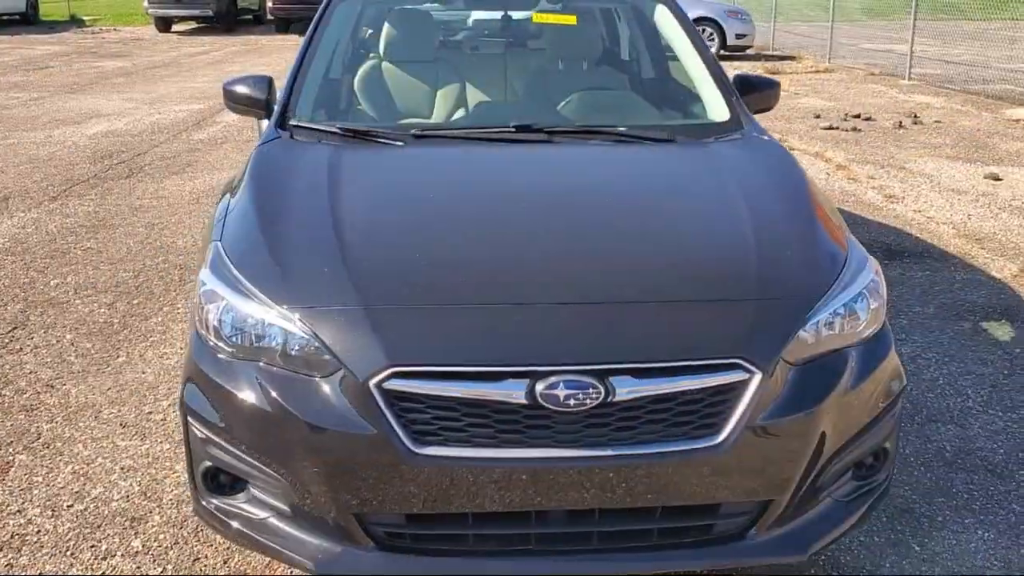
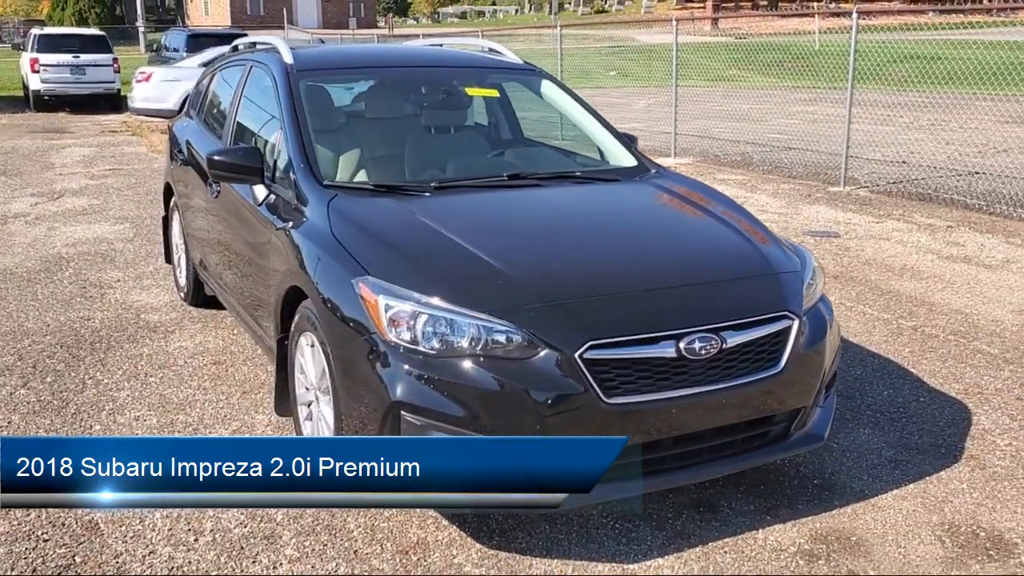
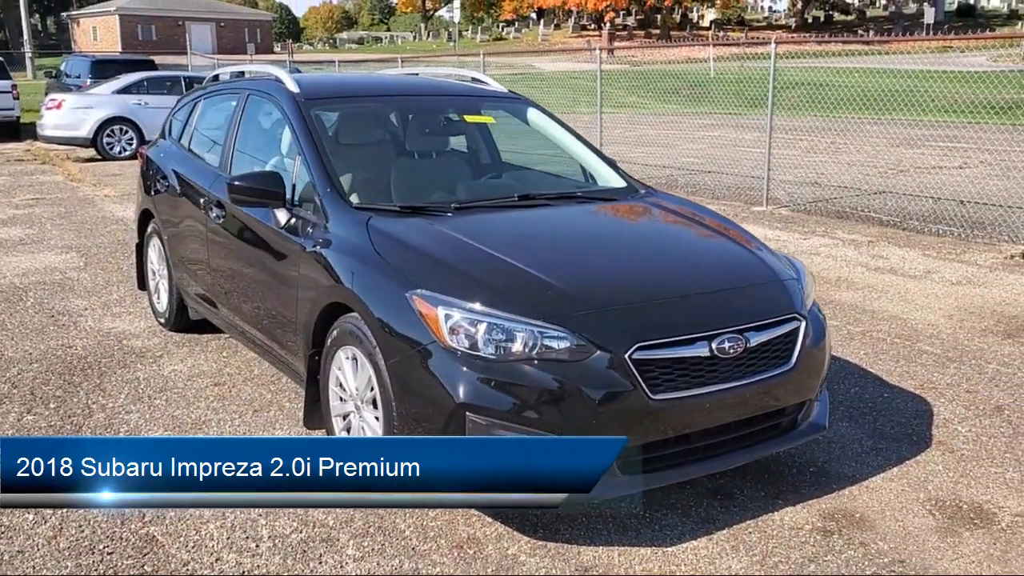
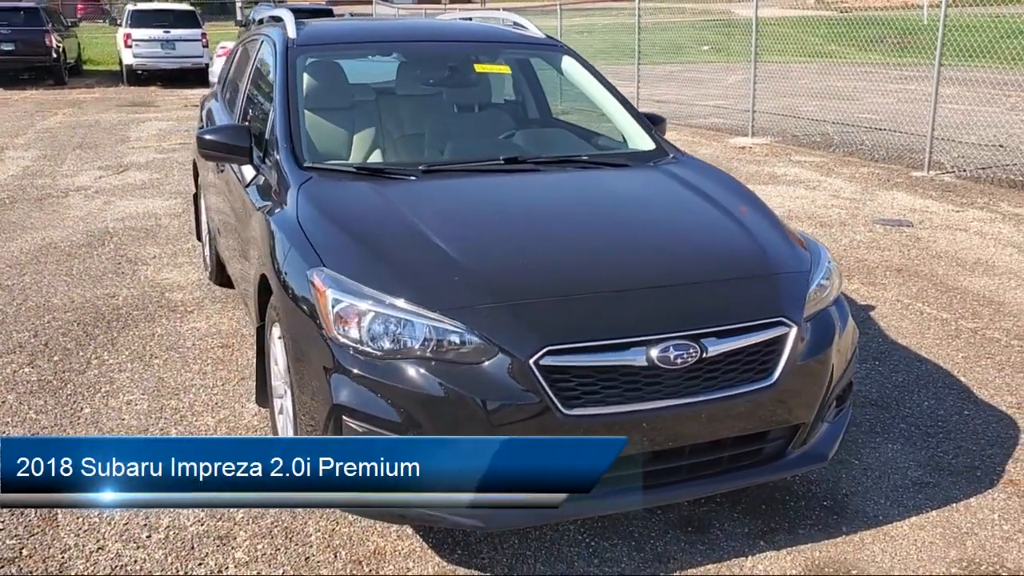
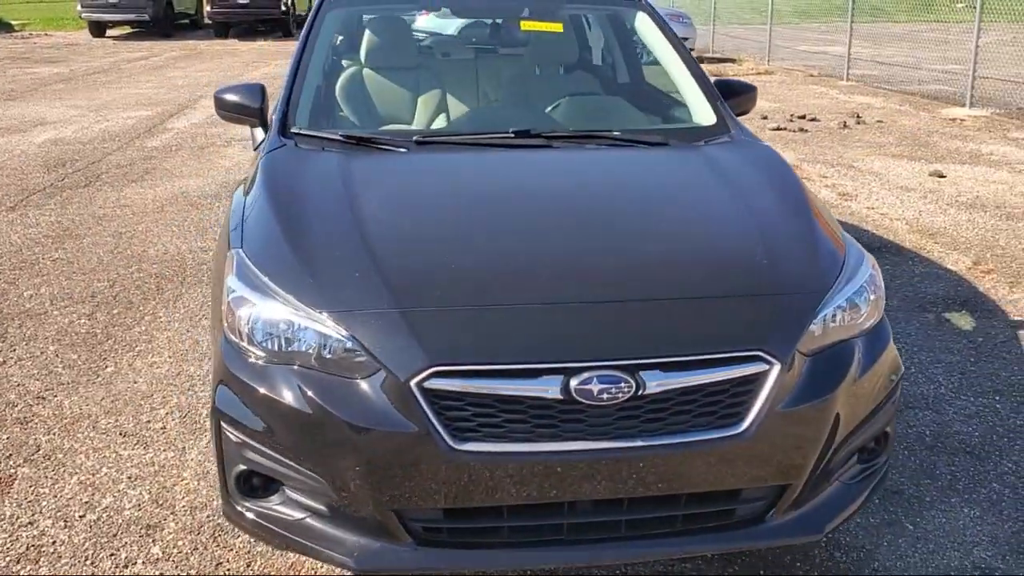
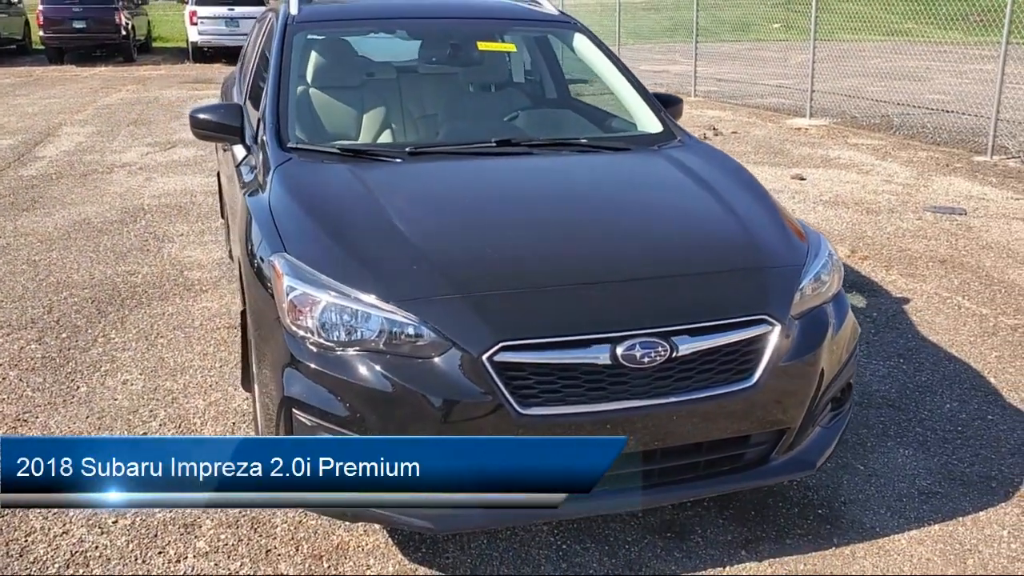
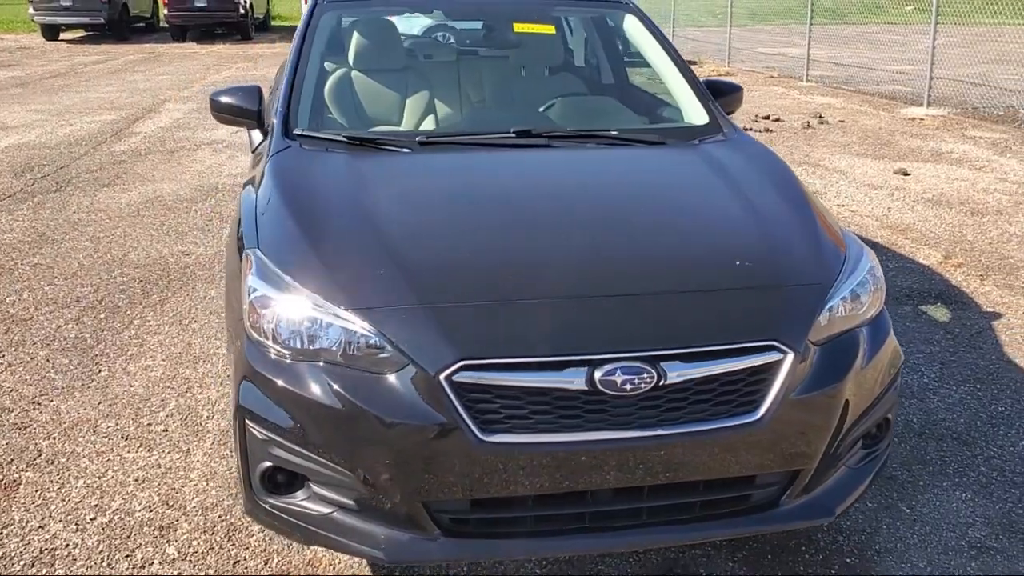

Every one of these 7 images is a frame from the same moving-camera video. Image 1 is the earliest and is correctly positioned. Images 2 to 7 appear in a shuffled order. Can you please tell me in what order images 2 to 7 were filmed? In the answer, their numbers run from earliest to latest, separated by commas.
5, 7, 6, 4, 2, 3
